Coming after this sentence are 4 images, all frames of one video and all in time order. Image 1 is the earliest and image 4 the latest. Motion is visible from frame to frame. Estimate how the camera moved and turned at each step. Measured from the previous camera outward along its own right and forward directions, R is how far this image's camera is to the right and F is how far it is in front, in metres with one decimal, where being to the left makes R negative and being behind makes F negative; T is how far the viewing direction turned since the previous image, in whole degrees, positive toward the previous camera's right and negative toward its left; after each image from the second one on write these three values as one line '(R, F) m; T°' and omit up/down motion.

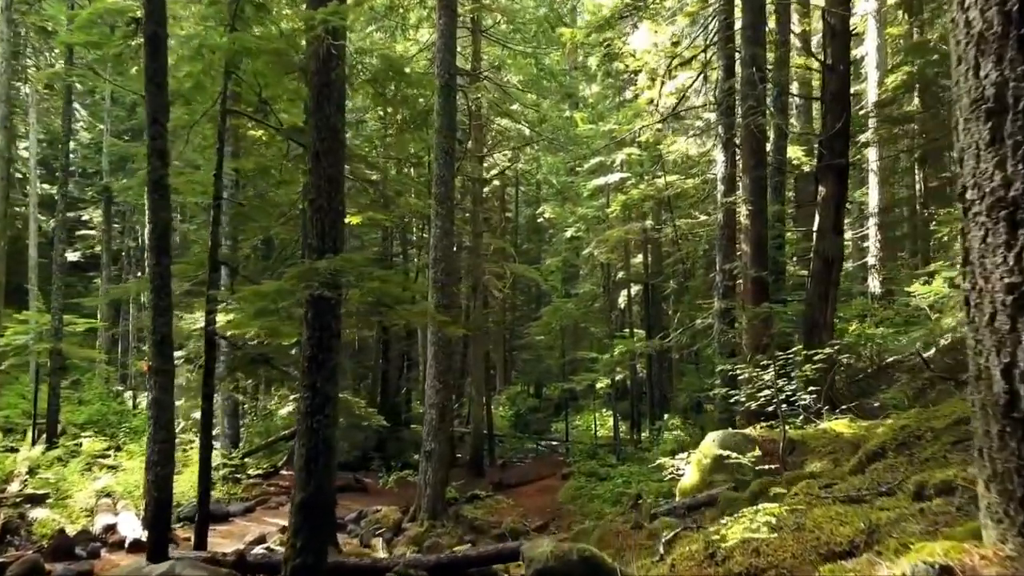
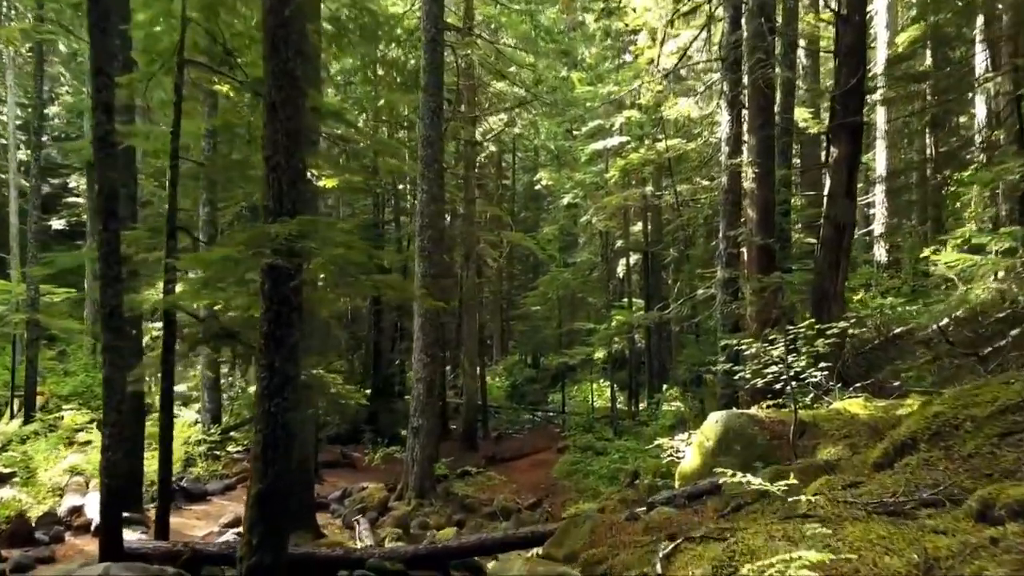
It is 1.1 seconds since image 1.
(+0.1, +0.7) m; 0°
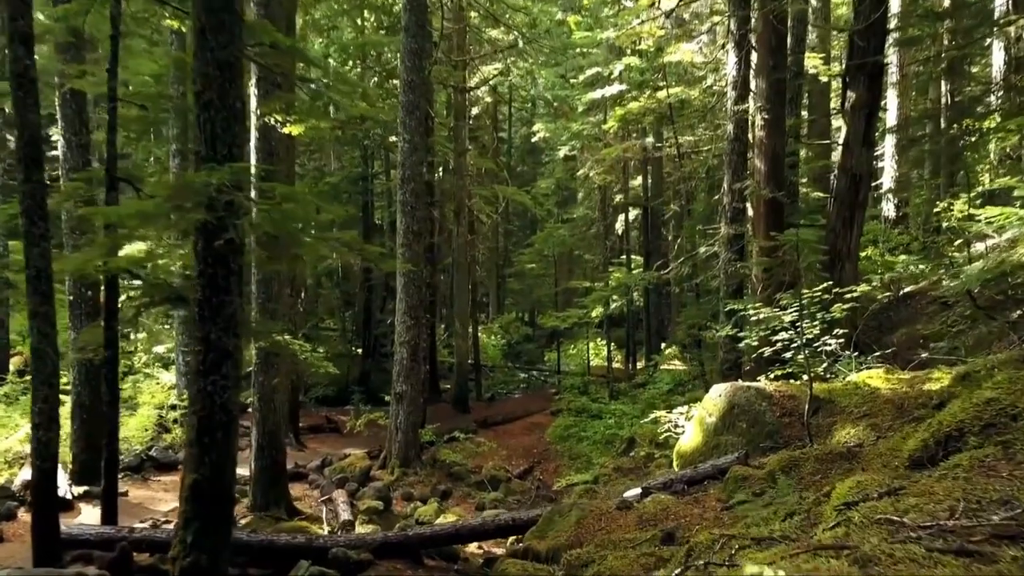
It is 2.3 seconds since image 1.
(+0.2, +0.8) m; 0°
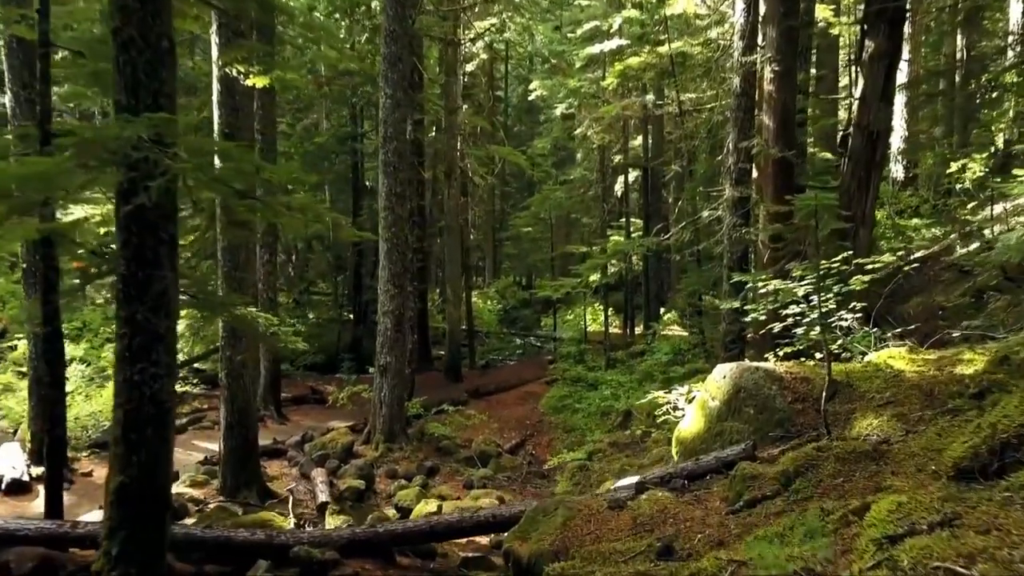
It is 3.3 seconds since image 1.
(+0.1, +0.7) m; 0°
